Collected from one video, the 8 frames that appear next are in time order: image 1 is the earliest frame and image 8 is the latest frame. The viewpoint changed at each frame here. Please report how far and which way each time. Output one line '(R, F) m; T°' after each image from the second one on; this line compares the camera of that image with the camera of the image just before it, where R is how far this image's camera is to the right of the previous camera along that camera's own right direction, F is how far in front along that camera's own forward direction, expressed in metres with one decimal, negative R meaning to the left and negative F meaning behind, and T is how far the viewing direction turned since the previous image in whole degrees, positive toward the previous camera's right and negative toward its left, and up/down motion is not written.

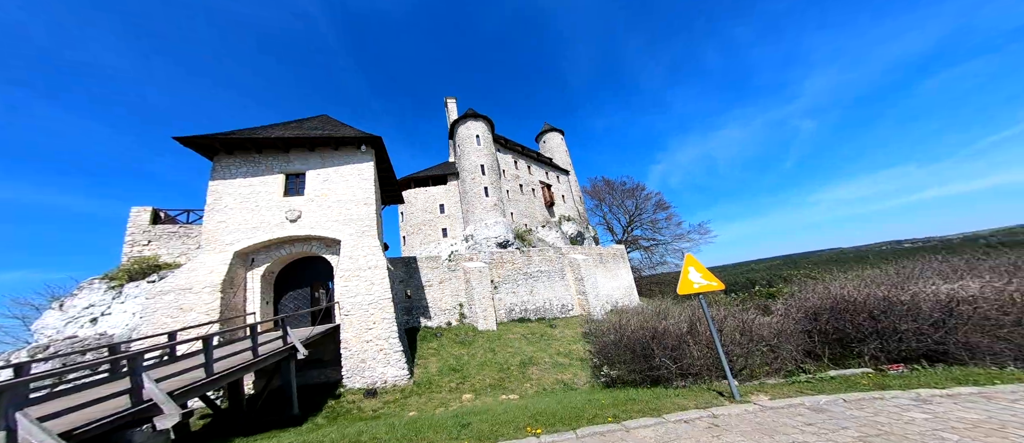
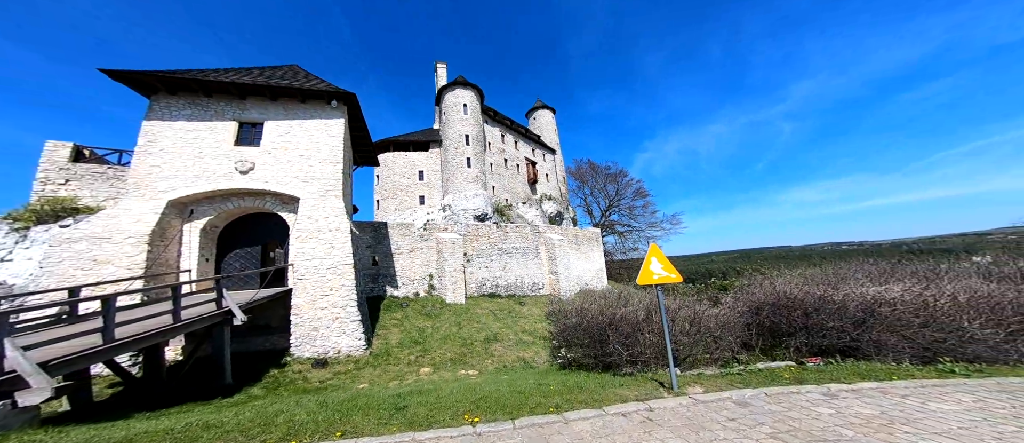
(+0.2, +0.5) m; +3°
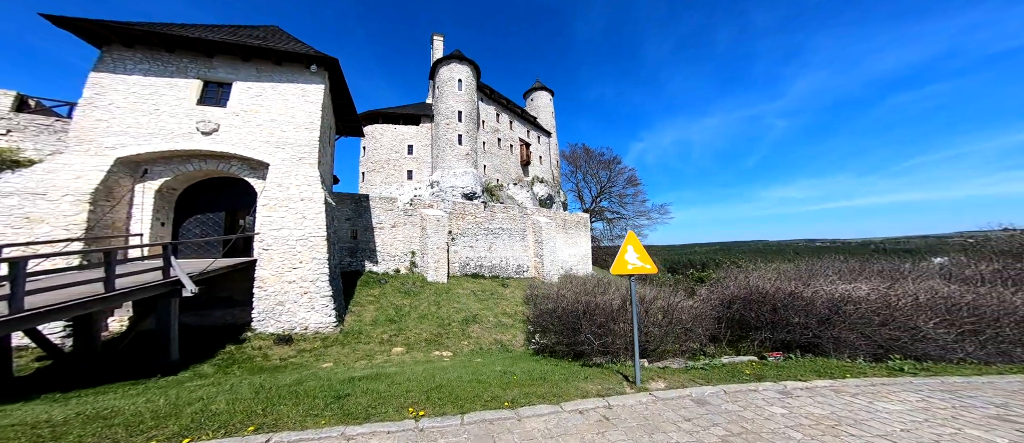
(+0.3, +0.4) m; +2°
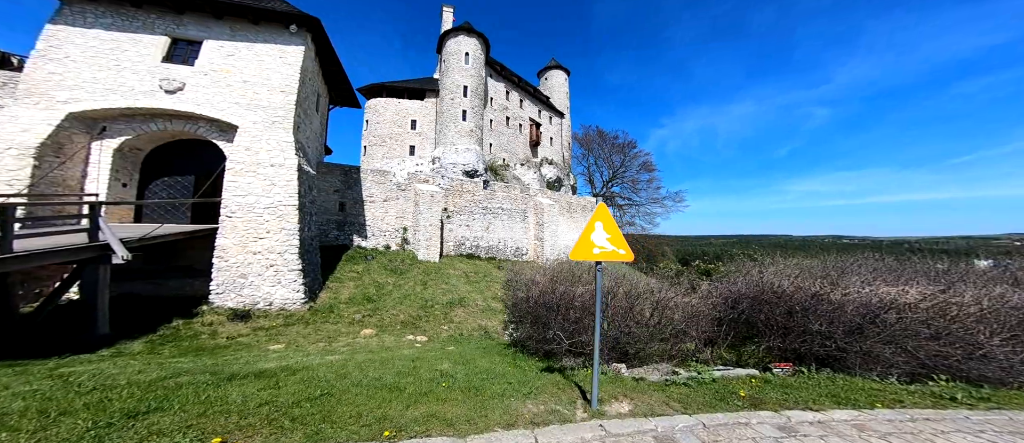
(+0.7, +0.8) m; -2°
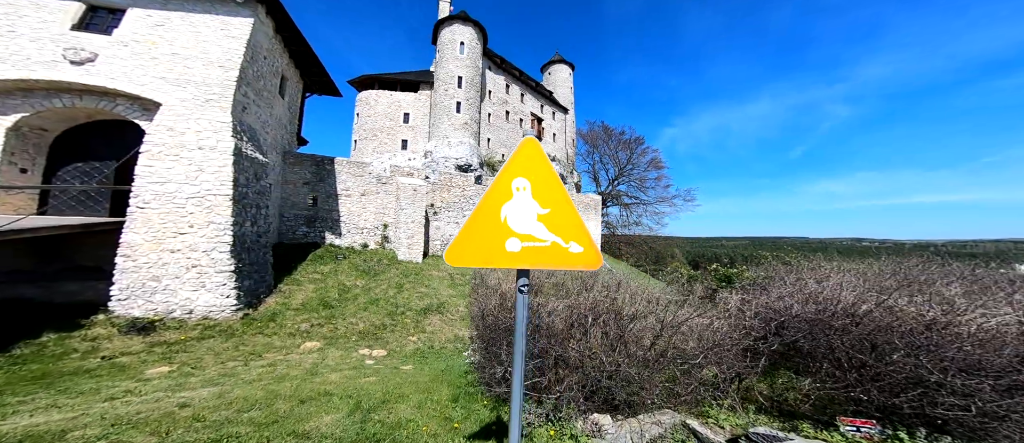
(+0.7, +1.4) m; -1°
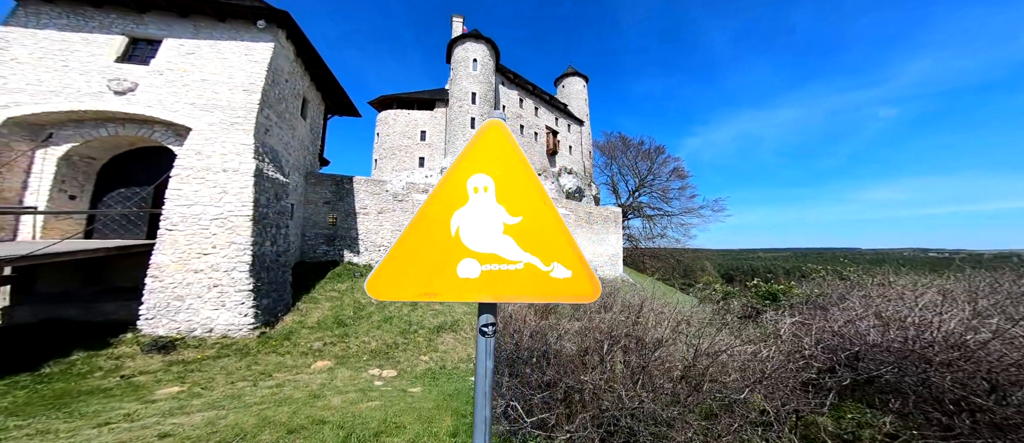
(+0.3, +0.1) m; -4°
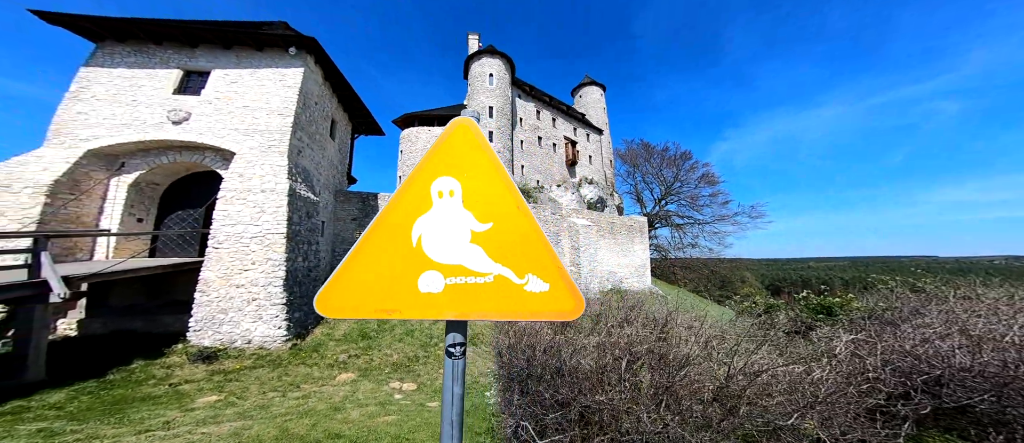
(+0.3, -0.1) m; -5°
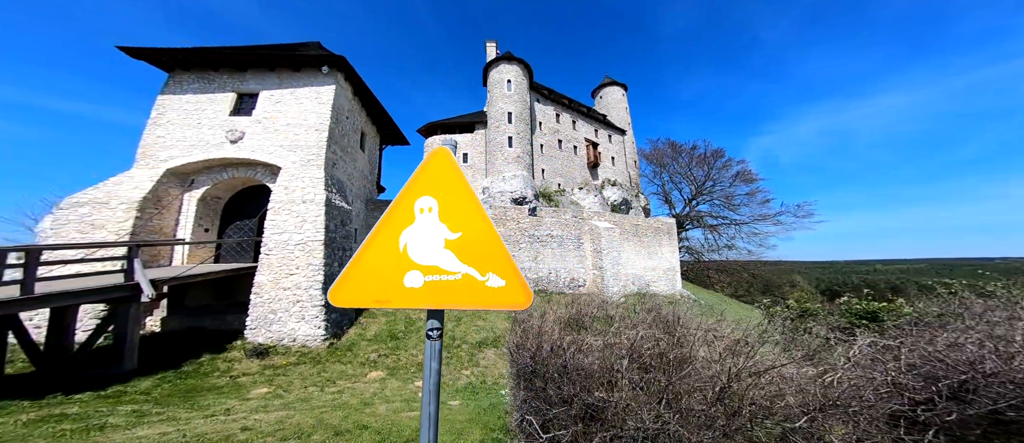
(+0.3, -0.3) m; -5°
